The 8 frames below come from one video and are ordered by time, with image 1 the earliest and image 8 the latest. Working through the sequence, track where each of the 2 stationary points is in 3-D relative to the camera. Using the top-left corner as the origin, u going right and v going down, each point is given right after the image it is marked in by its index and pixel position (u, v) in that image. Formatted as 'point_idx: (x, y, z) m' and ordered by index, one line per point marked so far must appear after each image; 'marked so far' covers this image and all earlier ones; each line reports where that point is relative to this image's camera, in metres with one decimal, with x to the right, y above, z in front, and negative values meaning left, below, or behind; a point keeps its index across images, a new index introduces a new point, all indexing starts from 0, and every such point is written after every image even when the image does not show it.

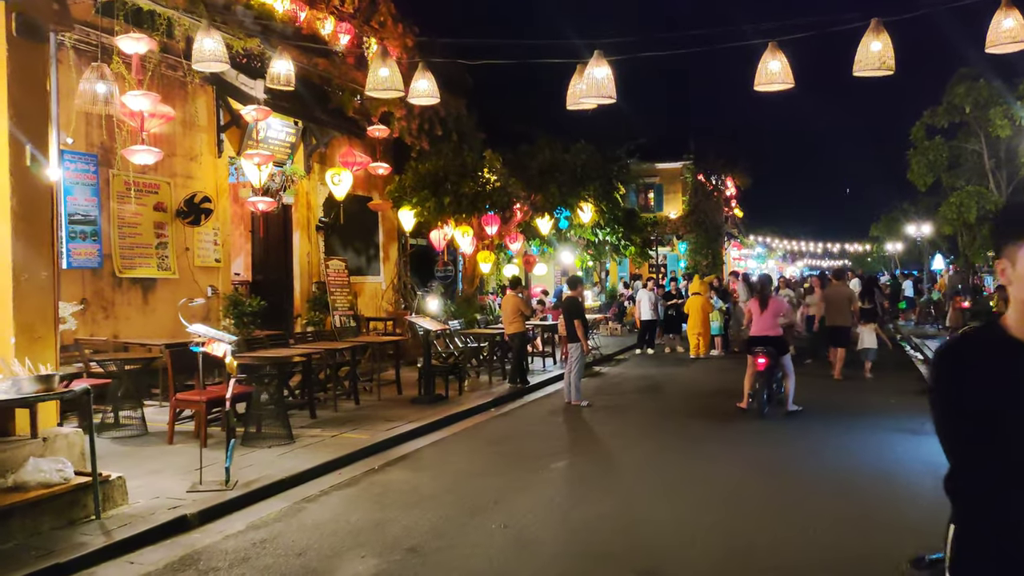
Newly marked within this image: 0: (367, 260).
0: (-1.9, +0.4, +16.7) m
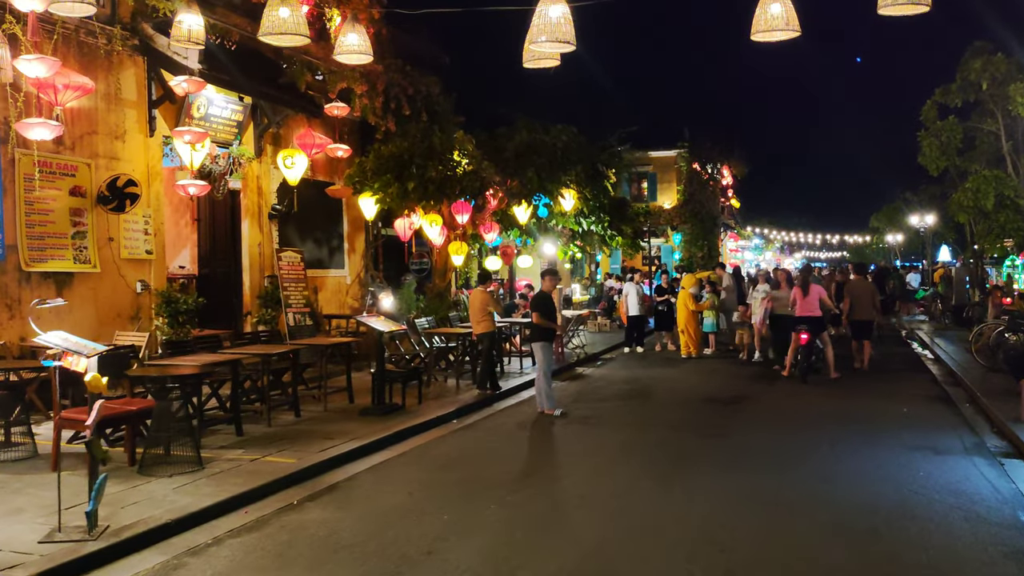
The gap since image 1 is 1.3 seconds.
0: (-2.2, +0.4, +15.3) m
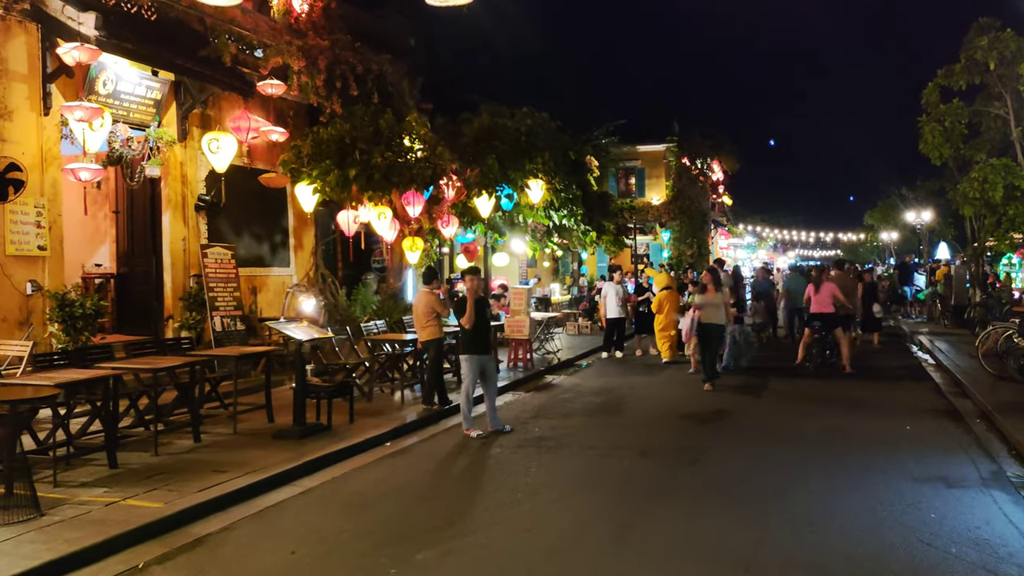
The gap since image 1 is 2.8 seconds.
0: (-2.6, +0.4, +13.8) m
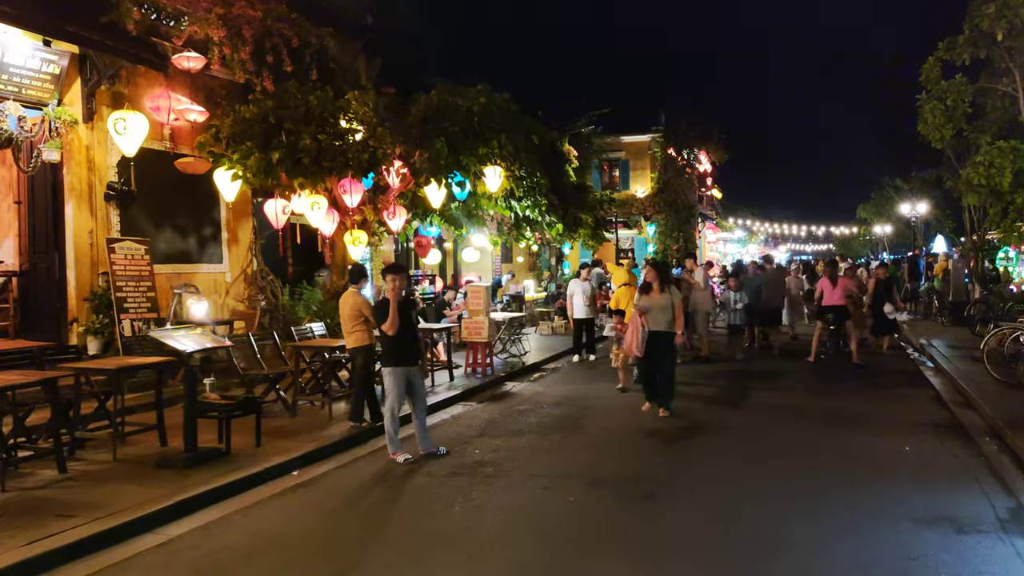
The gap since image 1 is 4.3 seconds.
0: (-3.0, +0.4, +12.5) m
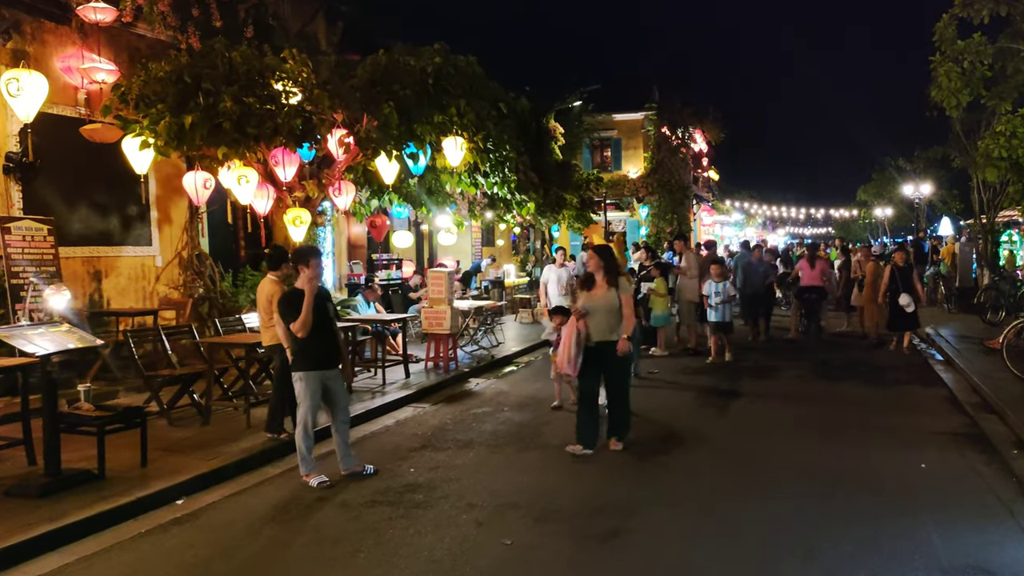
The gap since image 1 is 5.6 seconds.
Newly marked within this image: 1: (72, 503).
0: (-3.3, +0.6, +11.1) m
1: (-2.0, -1.0, +5.8) m
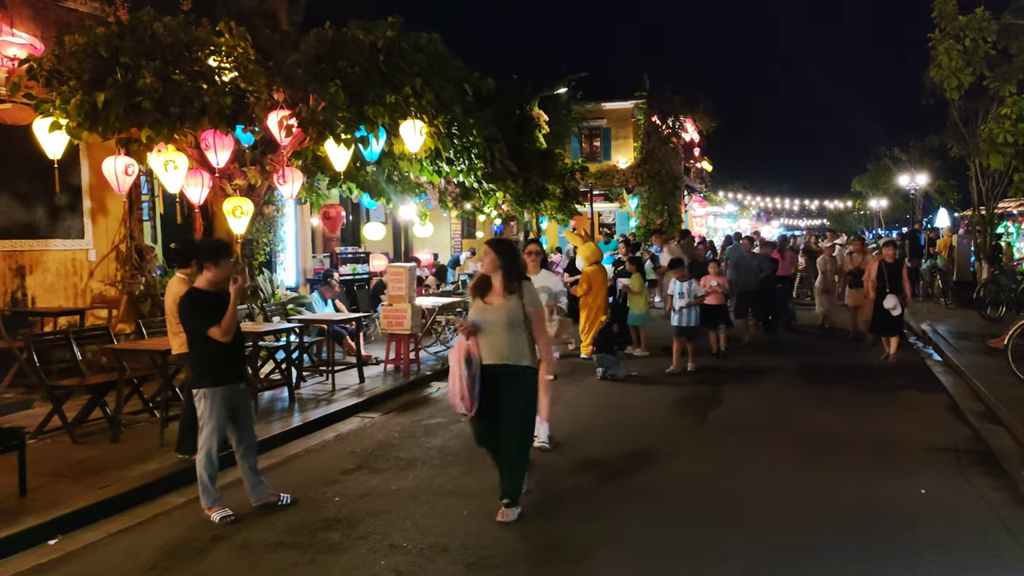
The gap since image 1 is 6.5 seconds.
0: (-3.6, +0.6, +10.2) m
1: (-2.2, -1.0, +4.9) m
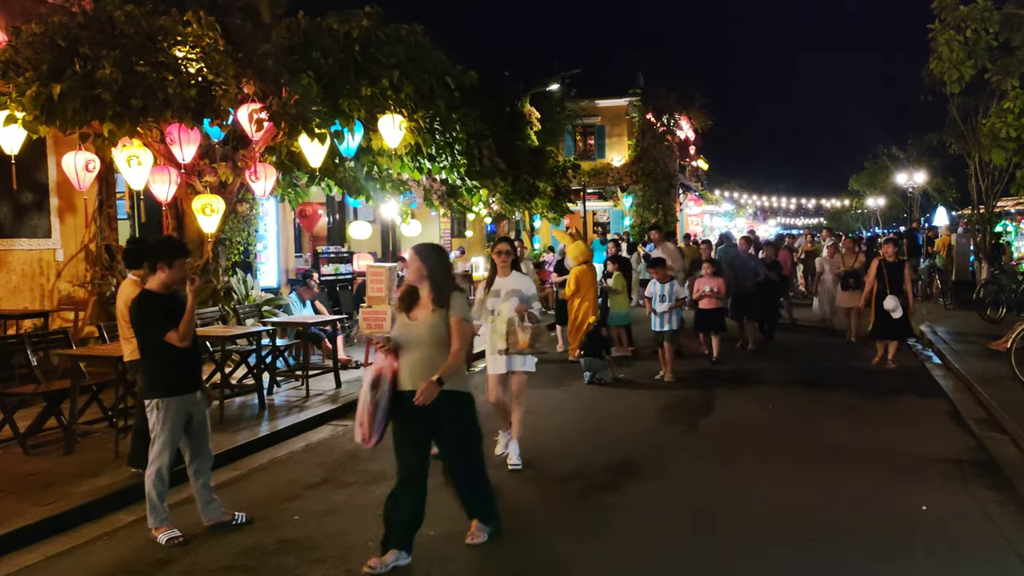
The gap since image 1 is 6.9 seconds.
0: (-3.8, +0.6, +9.8) m
1: (-2.3, -1.0, +4.5) m
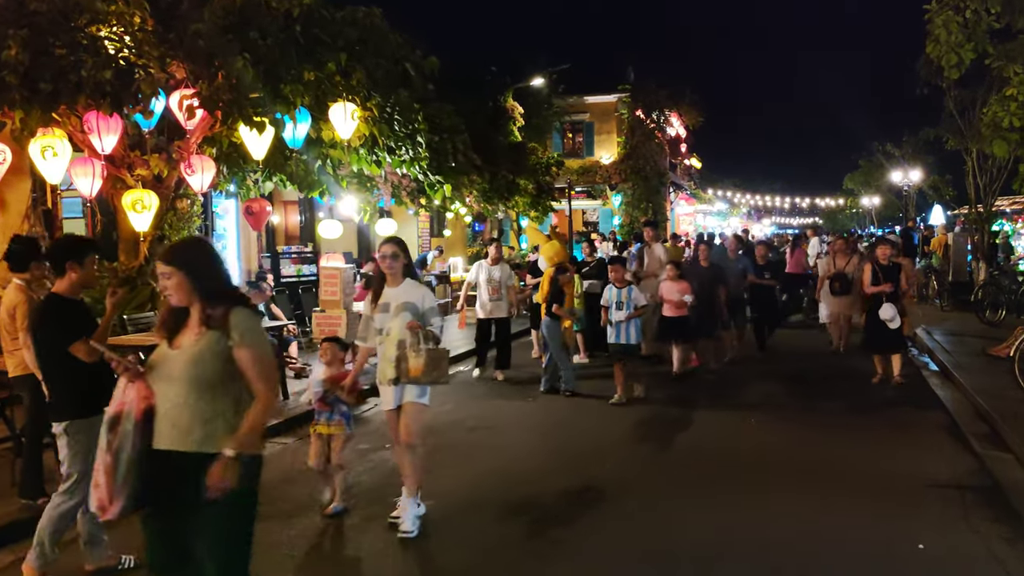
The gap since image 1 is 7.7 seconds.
0: (-4.0, +0.5, +9.0) m
1: (-2.6, -1.0, +3.7) m
